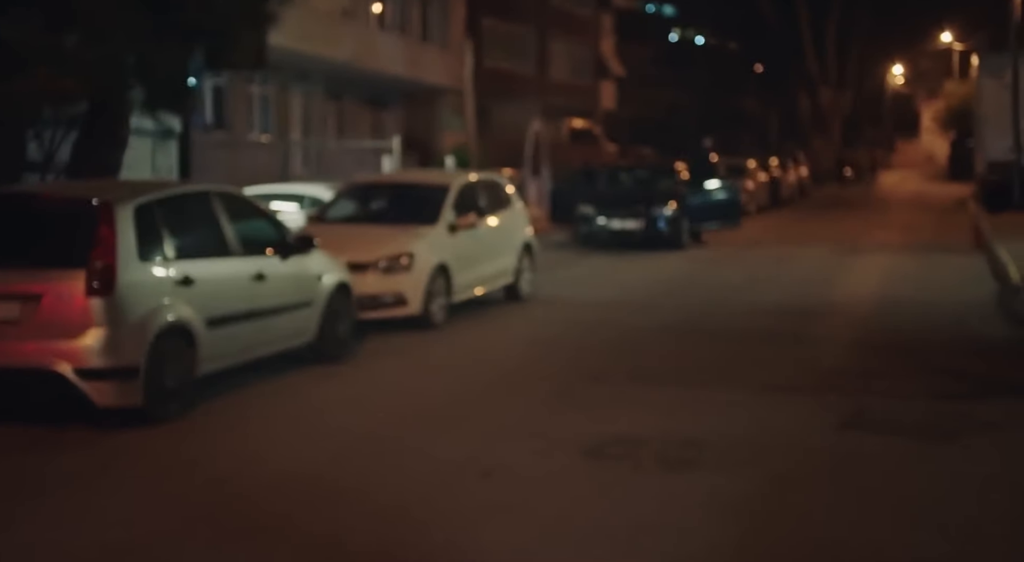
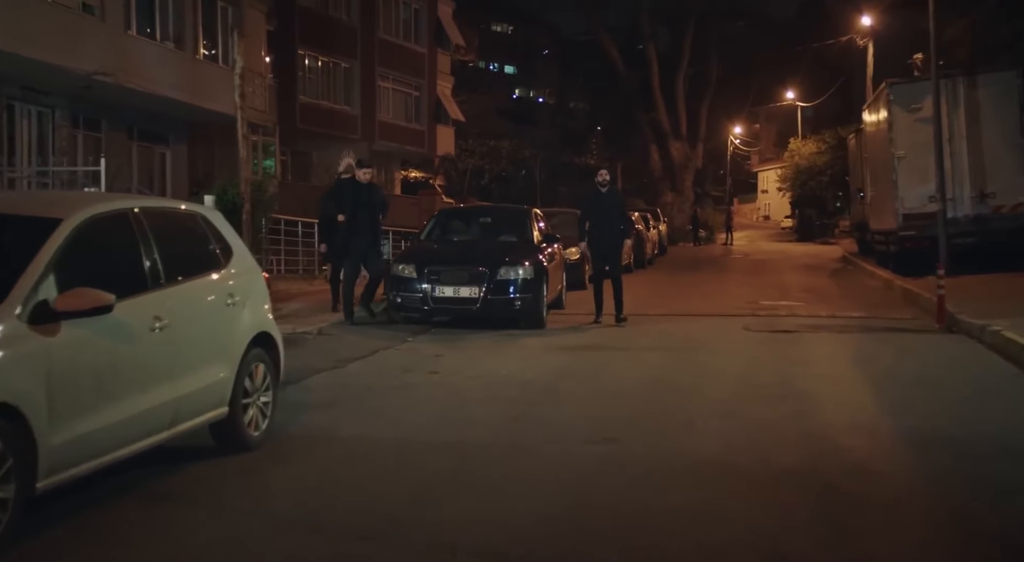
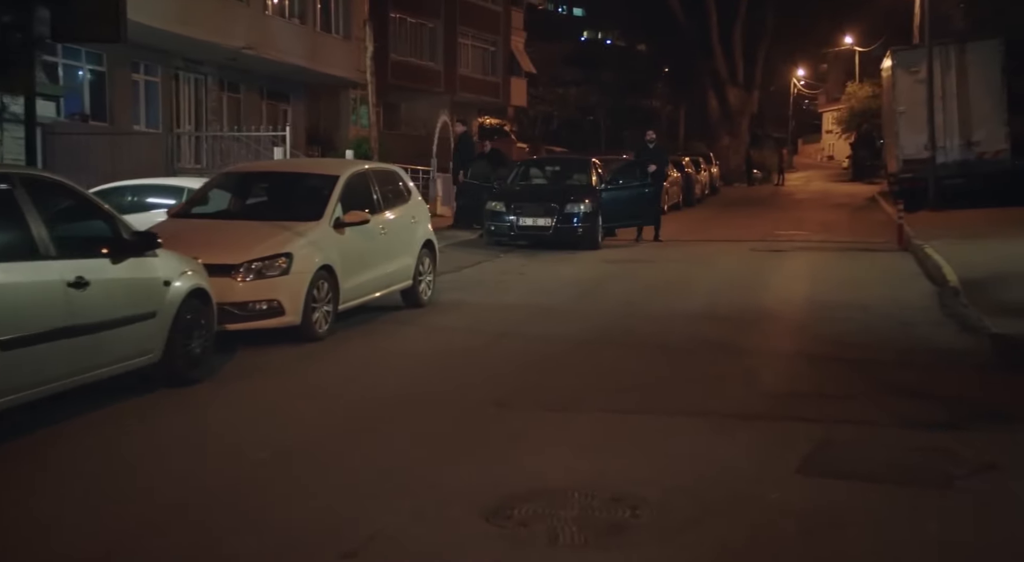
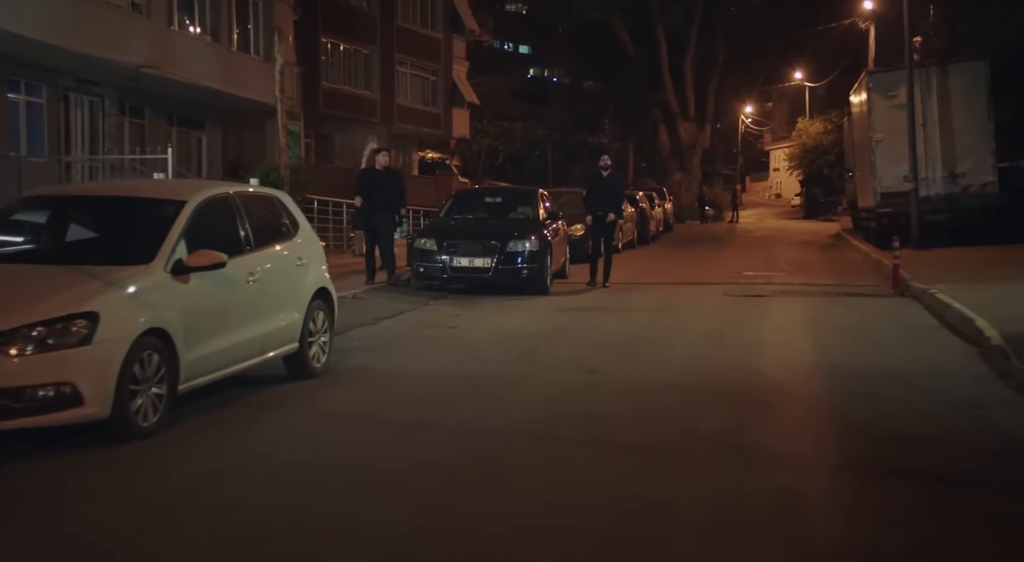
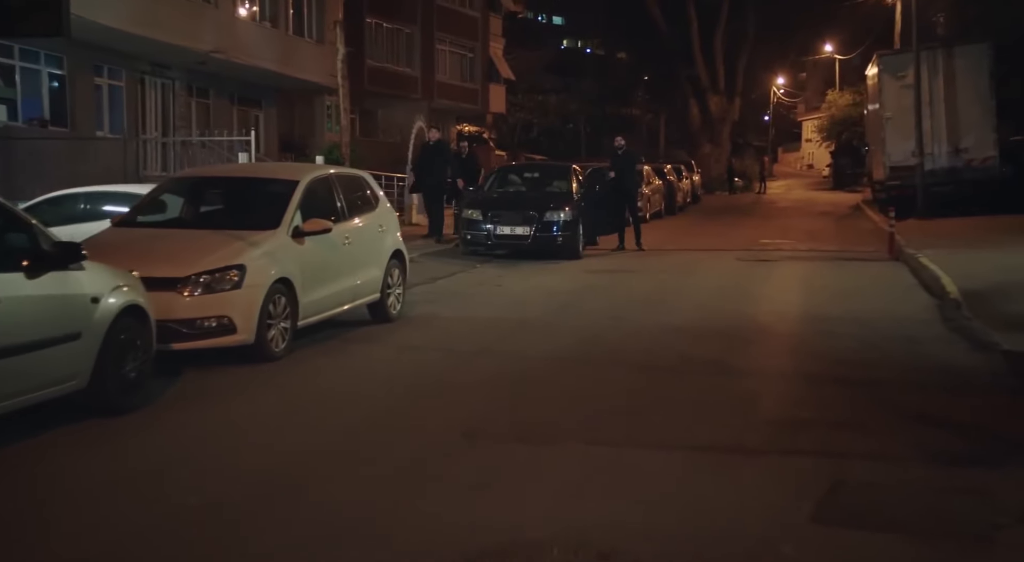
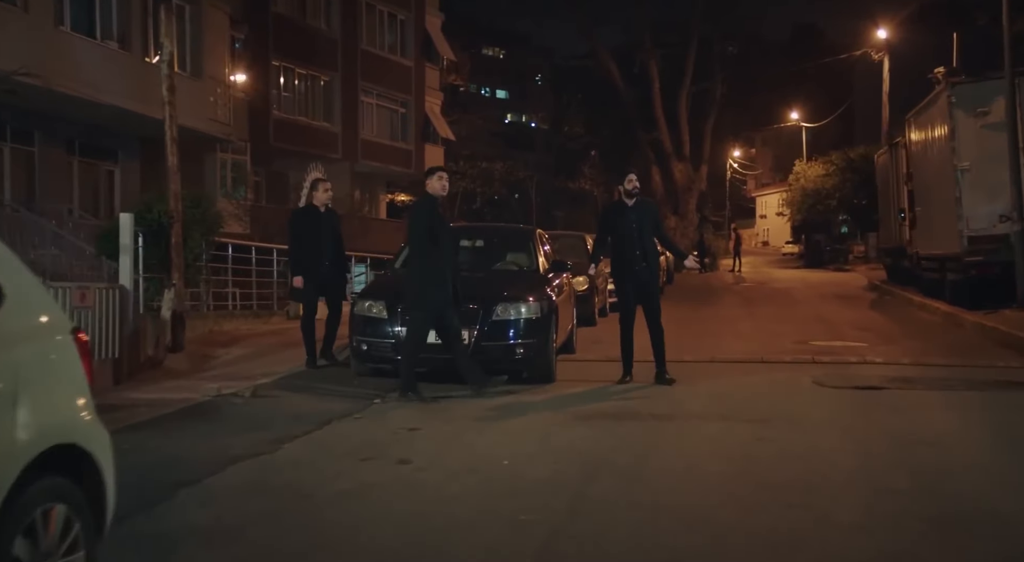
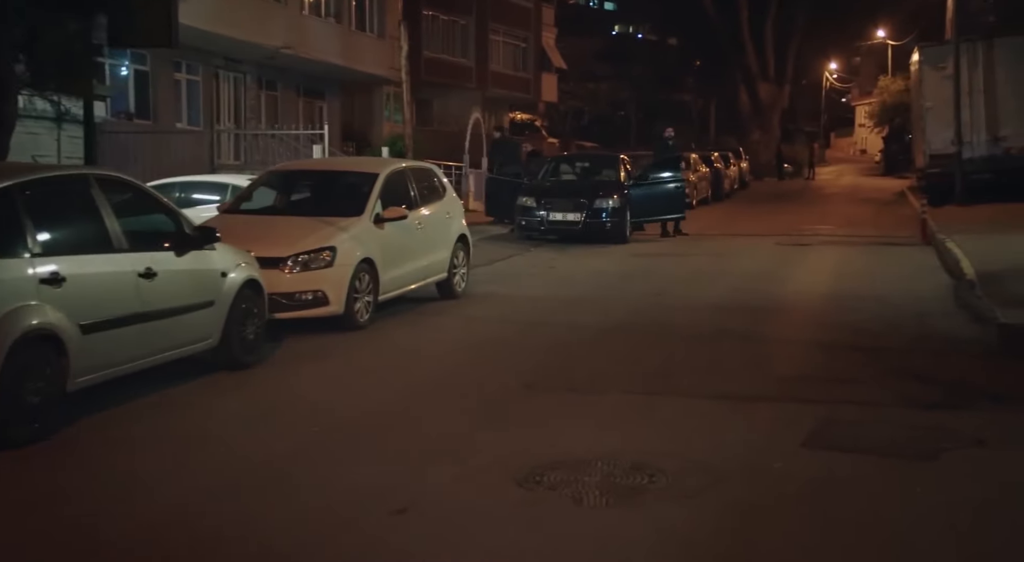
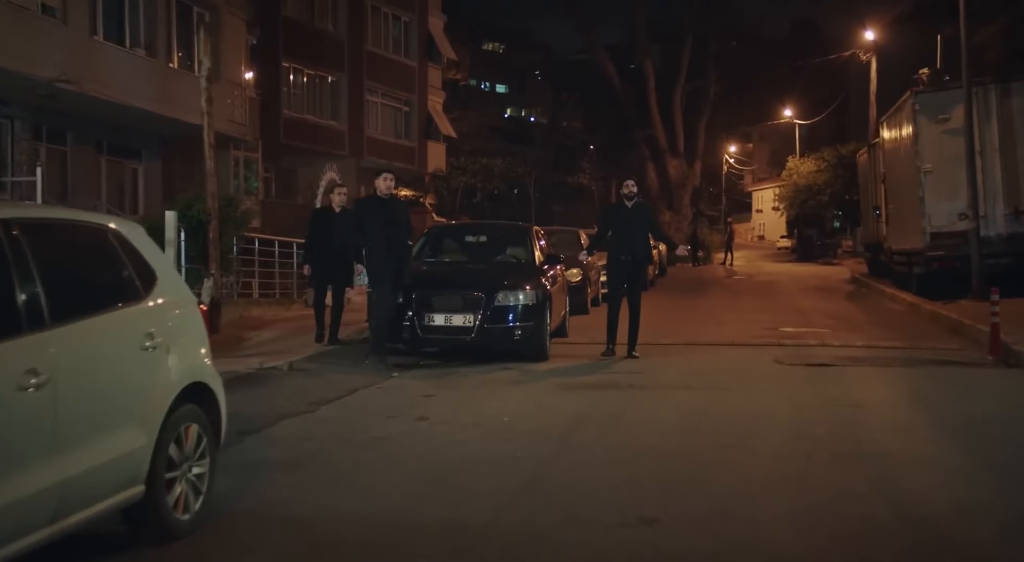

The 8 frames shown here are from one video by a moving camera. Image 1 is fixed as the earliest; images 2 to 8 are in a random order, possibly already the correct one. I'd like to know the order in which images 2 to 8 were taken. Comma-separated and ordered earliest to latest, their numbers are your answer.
7, 3, 5, 4, 2, 8, 6
